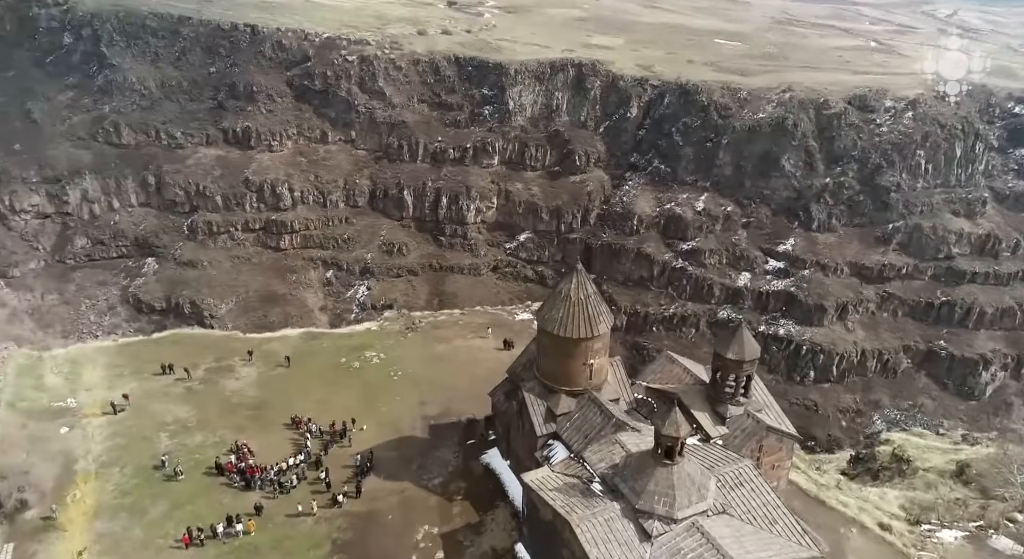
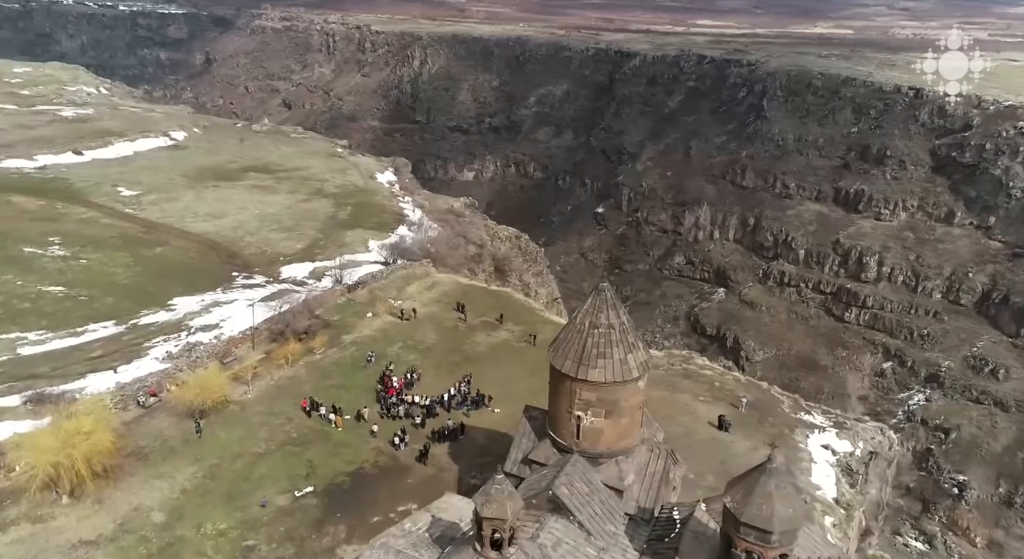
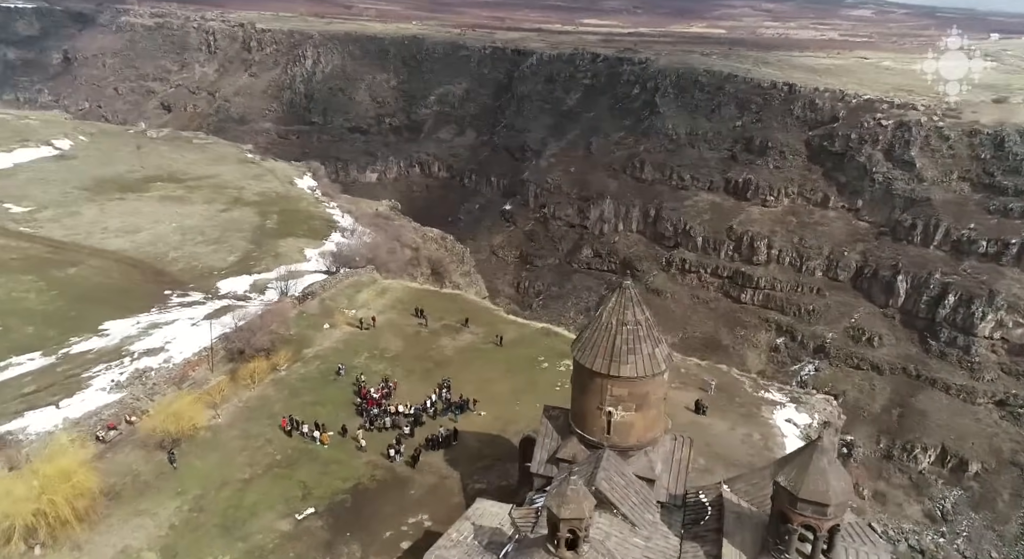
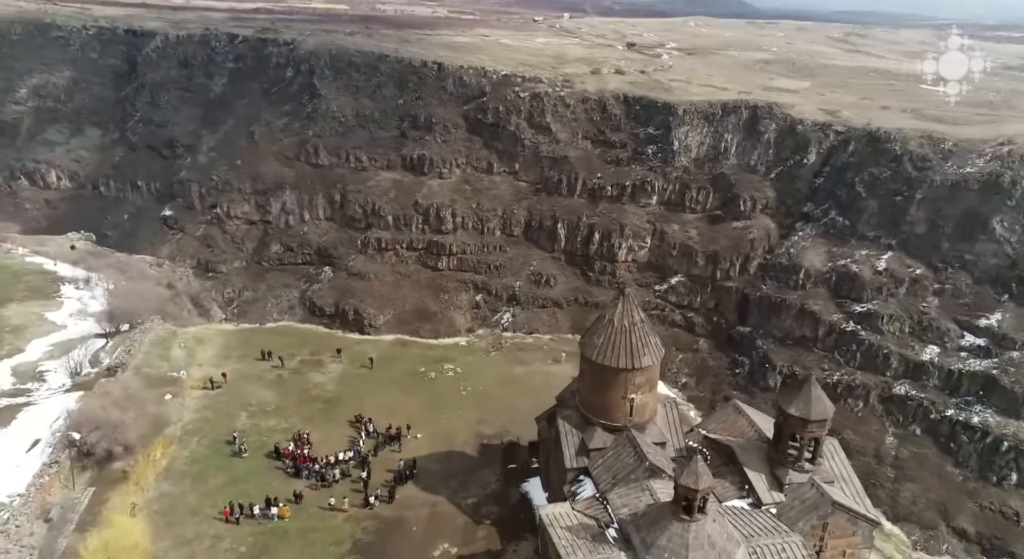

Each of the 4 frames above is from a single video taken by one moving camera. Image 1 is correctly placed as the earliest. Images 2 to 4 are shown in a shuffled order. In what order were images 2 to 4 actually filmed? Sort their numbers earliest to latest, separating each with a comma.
4, 3, 2
